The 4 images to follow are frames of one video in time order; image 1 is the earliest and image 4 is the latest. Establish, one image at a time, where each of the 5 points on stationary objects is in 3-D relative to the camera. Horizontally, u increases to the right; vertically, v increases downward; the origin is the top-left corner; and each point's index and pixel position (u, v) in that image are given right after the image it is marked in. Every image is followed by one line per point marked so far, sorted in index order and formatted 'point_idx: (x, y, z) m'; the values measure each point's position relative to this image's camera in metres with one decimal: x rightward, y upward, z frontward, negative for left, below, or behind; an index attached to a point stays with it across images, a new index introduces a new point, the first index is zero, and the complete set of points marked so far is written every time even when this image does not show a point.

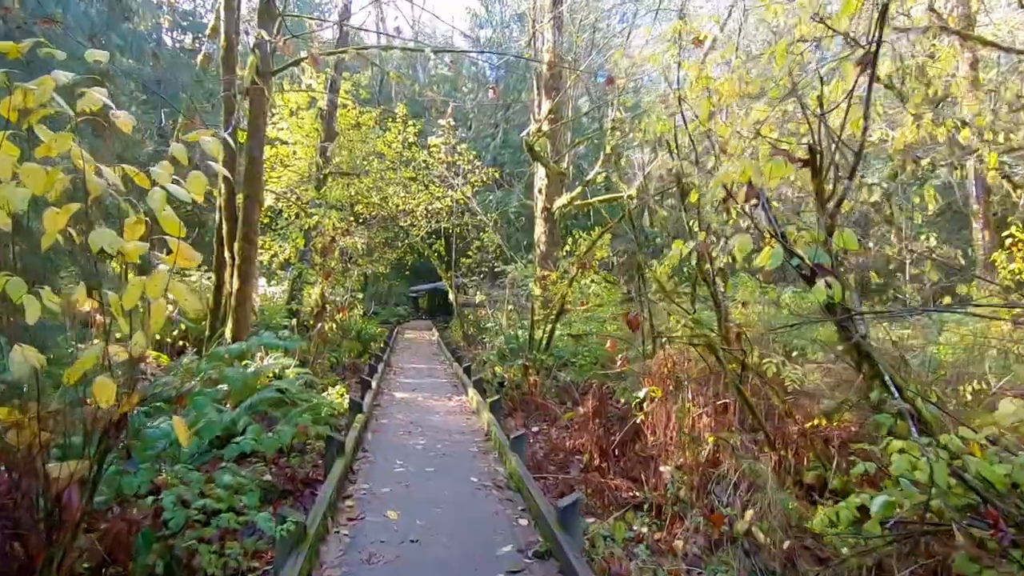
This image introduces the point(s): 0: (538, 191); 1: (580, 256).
0: (+0.8, +3.3, +18.5) m
1: (+1.4, +0.6, +11.1) m
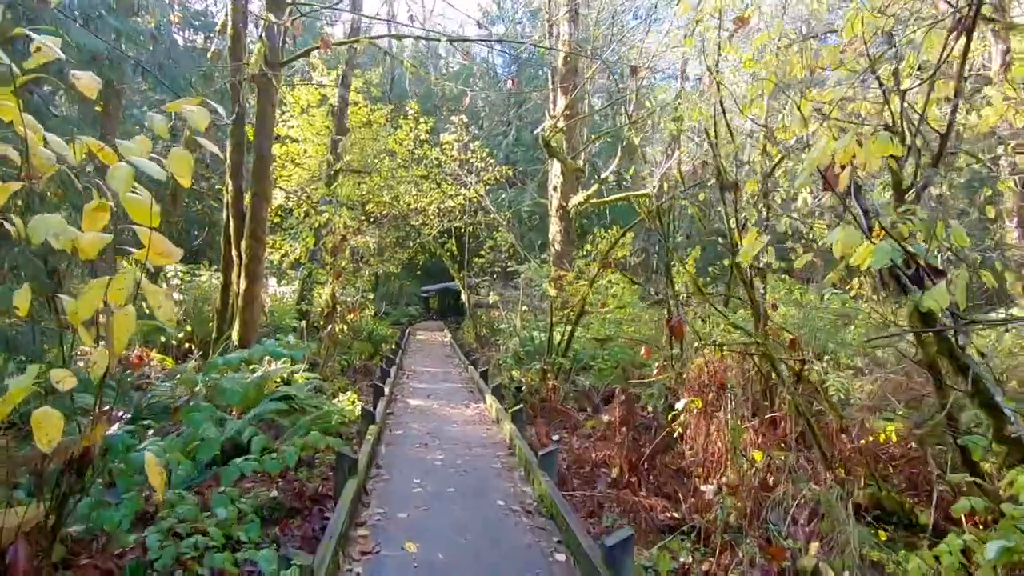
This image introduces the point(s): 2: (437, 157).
0: (+1.3, +3.3, +18.0) m
1: (+1.8, +0.6, +10.6) m
2: (-2.7, +4.7, +19.6) m
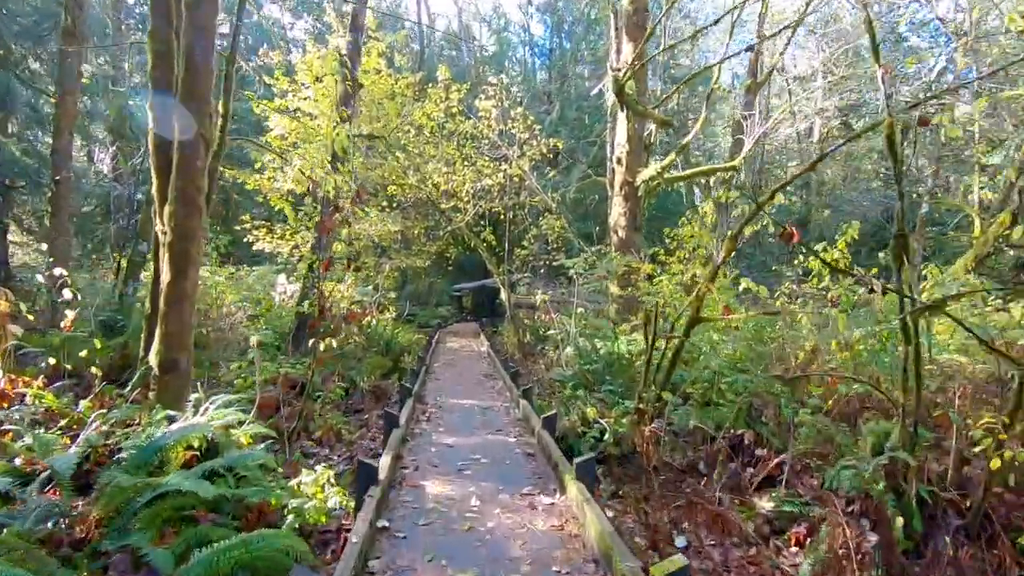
0: (+2.7, +3.3, +14.3) m
1: (+2.7, +0.7, +6.8) m
2: (-1.2, +4.7, +16.1) m
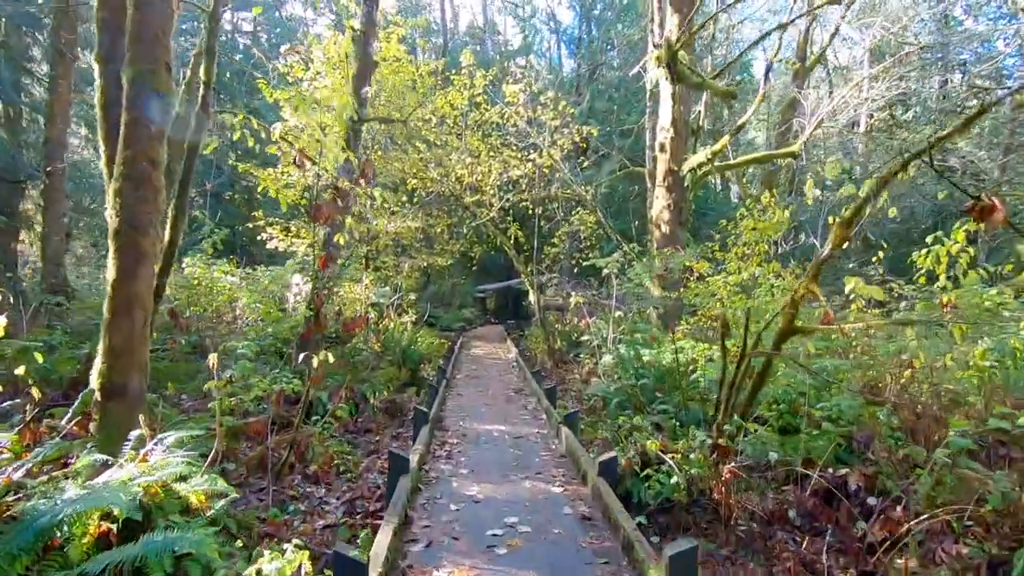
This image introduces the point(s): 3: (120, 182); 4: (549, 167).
0: (+3.4, +3.3, +12.7) m
1: (+3.1, +0.7, +5.3) m
2: (-0.4, +4.7, +14.7) m
3: (-3.2, +0.8, +4.5) m
4: (+1.0, +3.2, +14.5) m
